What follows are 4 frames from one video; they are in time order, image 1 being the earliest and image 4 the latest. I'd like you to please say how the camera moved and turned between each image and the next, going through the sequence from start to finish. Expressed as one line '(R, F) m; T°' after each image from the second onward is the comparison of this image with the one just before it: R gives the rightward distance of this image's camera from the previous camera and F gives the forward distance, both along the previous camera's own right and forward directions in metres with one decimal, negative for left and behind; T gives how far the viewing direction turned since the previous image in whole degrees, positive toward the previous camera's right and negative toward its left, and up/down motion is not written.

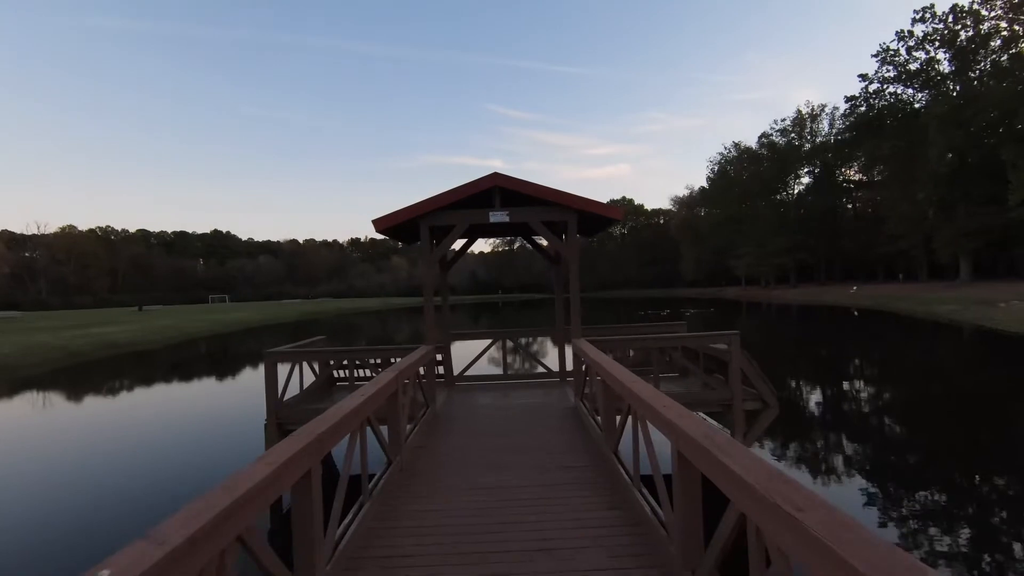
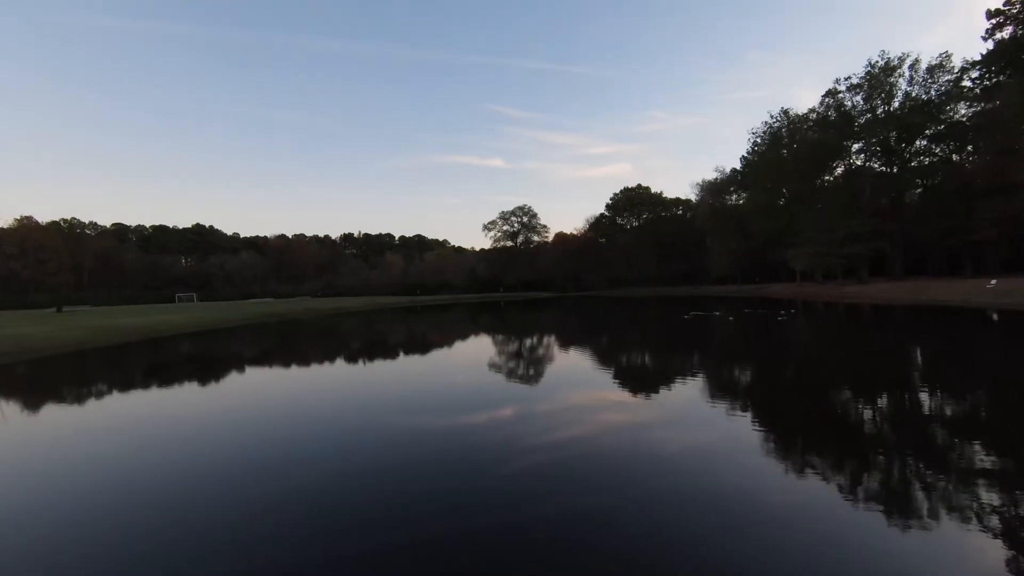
(0.0, +4.1) m; 0°
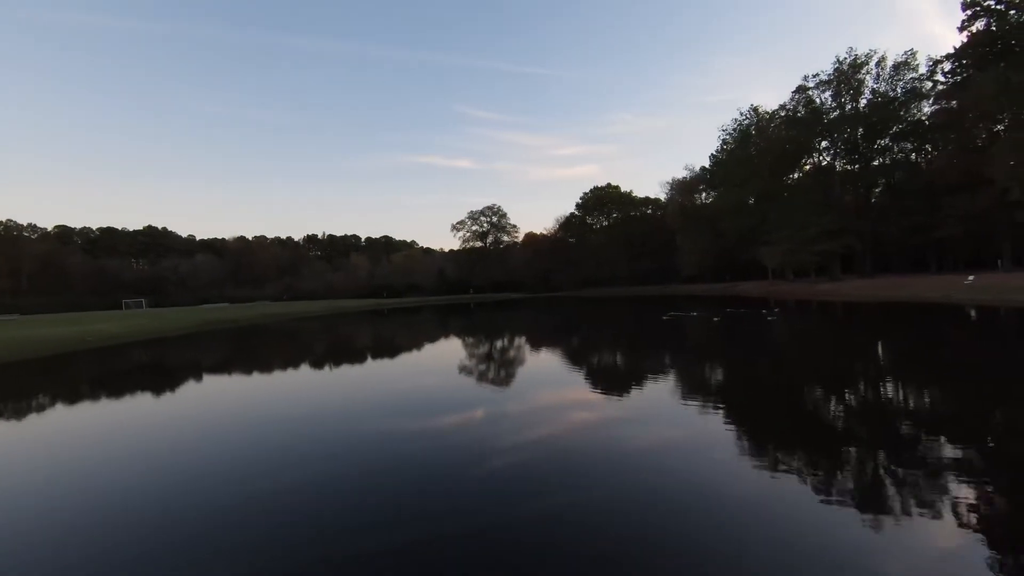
(0.0, +0.7) m; +3°
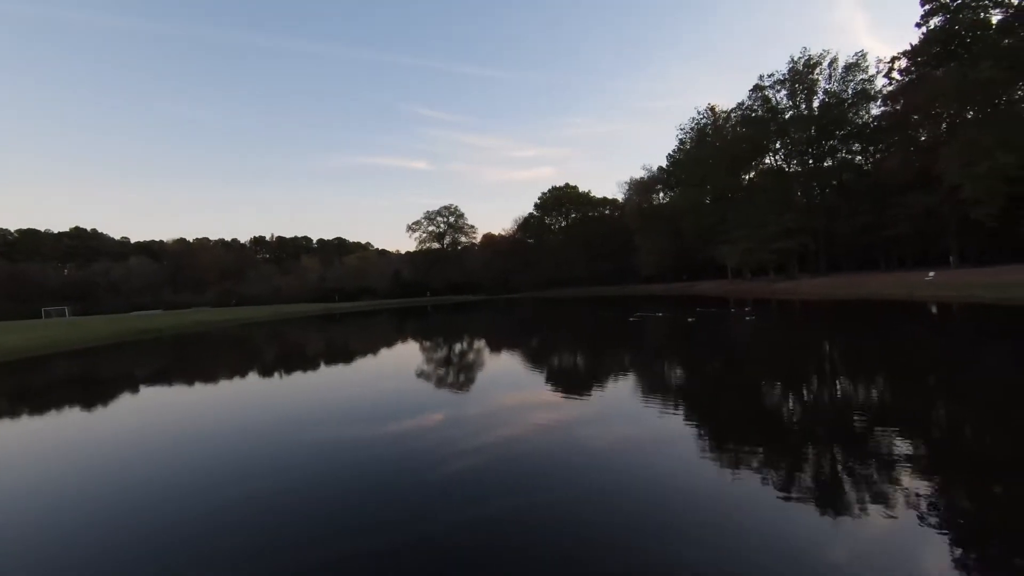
(0.0, +0.7) m; +5°
